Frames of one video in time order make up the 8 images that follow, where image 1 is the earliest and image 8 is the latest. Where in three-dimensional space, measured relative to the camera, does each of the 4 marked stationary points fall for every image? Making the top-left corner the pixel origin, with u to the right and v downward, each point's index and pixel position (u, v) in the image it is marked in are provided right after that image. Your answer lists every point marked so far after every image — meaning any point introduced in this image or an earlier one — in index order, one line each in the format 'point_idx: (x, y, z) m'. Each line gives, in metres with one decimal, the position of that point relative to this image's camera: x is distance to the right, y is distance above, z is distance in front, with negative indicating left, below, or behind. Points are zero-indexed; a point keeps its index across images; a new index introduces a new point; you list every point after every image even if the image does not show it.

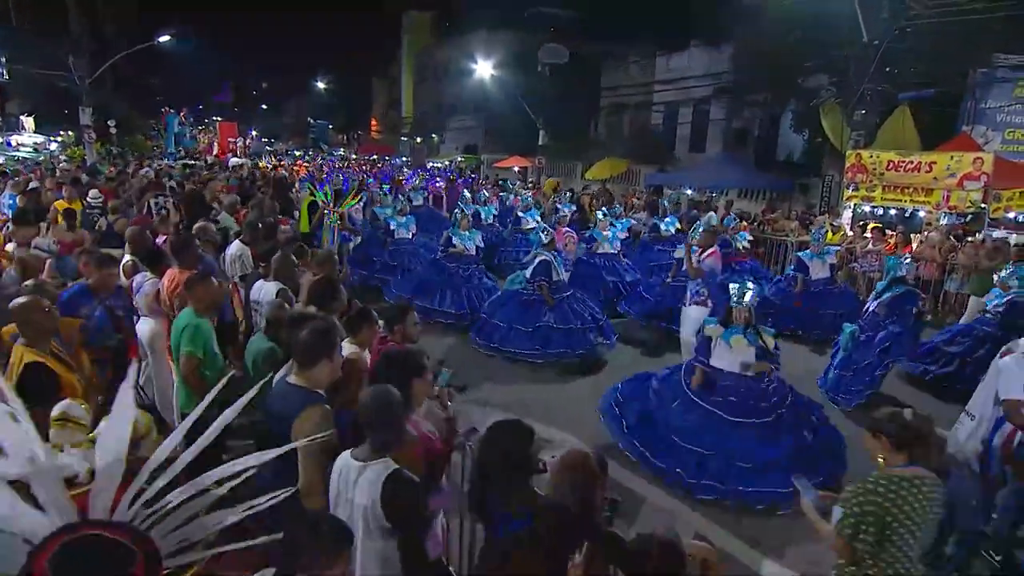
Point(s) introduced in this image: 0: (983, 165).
0: (+11.3, +3.0, +12.0) m
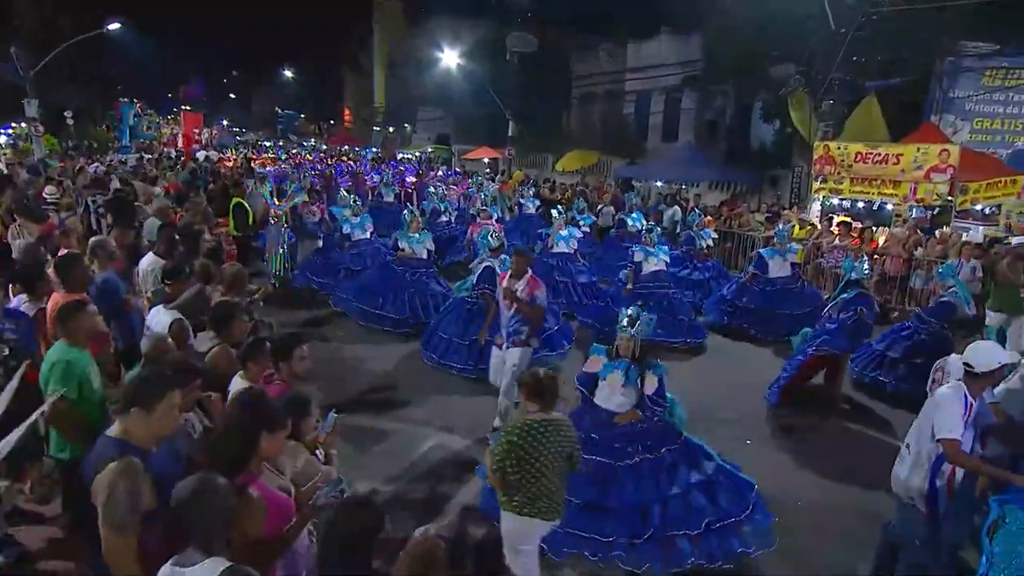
0: (+10.2, +3.1, +11.8) m
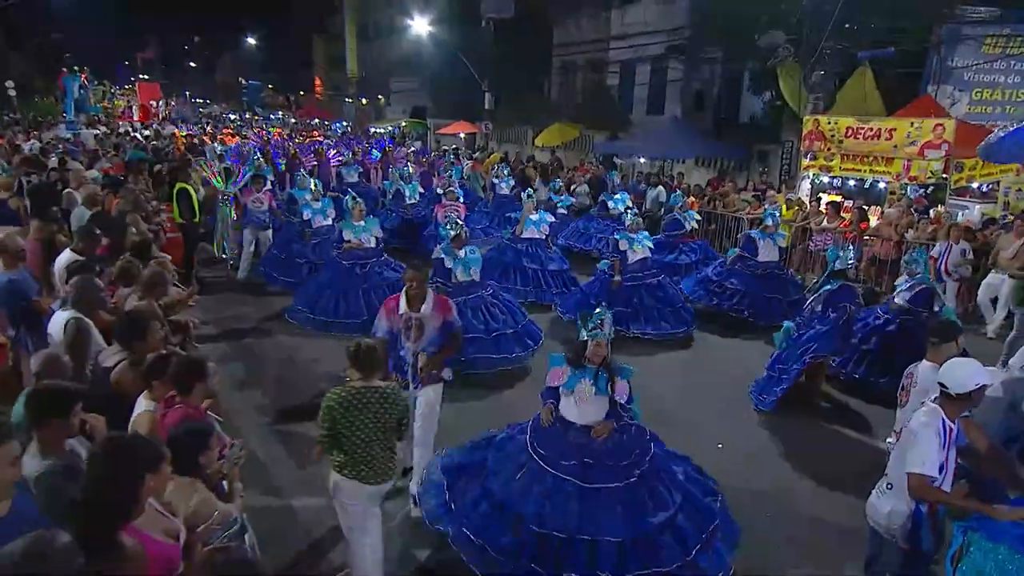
0: (+9.5, +3.5, +11.1) m
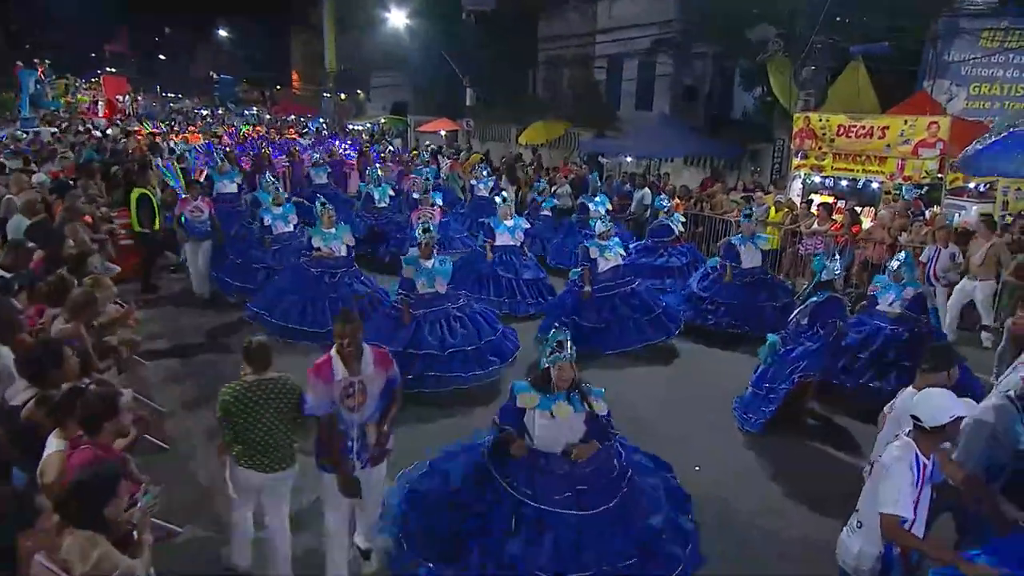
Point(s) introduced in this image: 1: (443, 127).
0: (+9.0, +3.3, +10.6) m
1: (-2.7, +6.3, +19.6) m
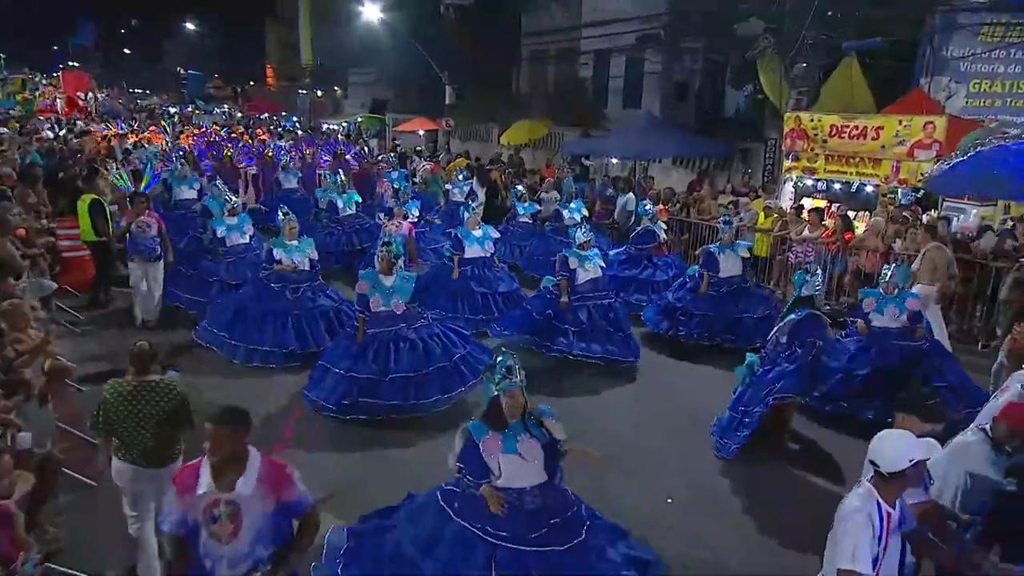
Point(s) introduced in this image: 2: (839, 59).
0: (+8.5, +3.1, +10.0) m
1: (-3.4, +6.1, +18.8) m
2: (+8.8, +6.2, +13.5) m
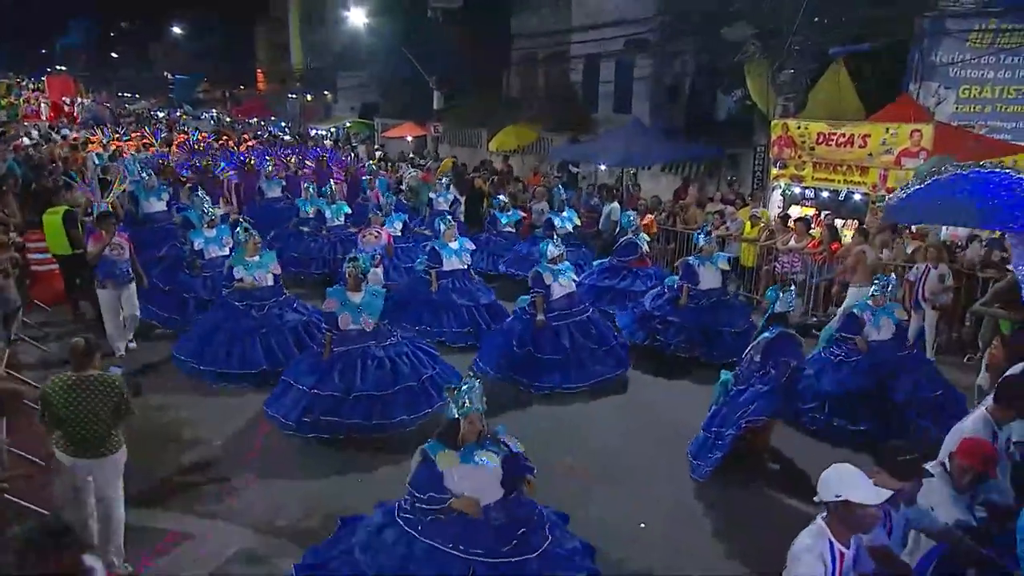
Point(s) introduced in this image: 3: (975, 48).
0: (+8.2, +2.9, +9.9) m
1: (-3.8, +5.8, +18.6) m
2: (+8.5, +6.0, +13.4) m
3: (+10.3, +5.3, +11.1) m
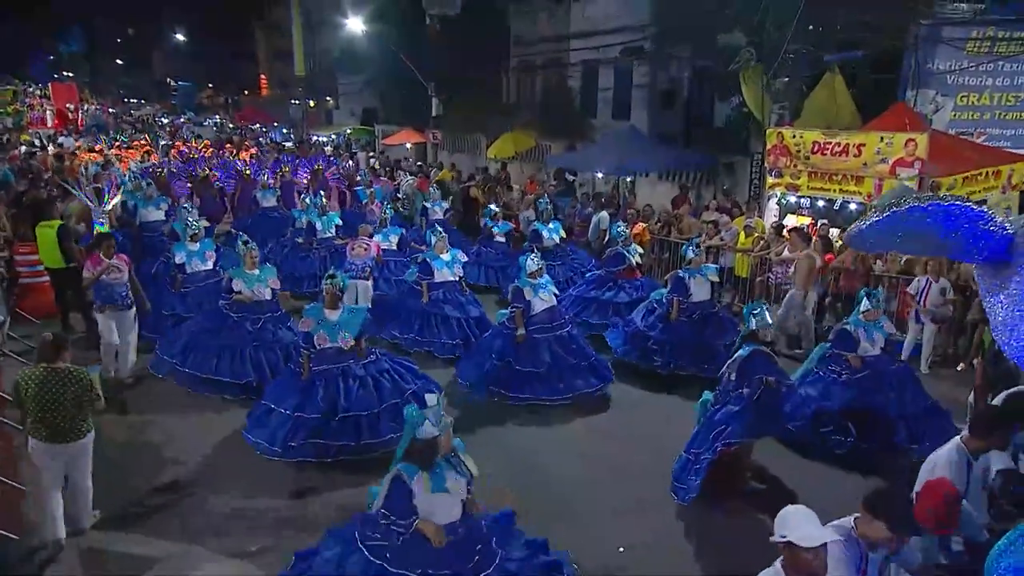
0: (+8.0, +2.7, +9.8) m
1: (-3.8, +5.6, +18.7) m
2: (+8.3, +5.8, +13.3) m
3: (+10.2, +5.1, +11.0) m
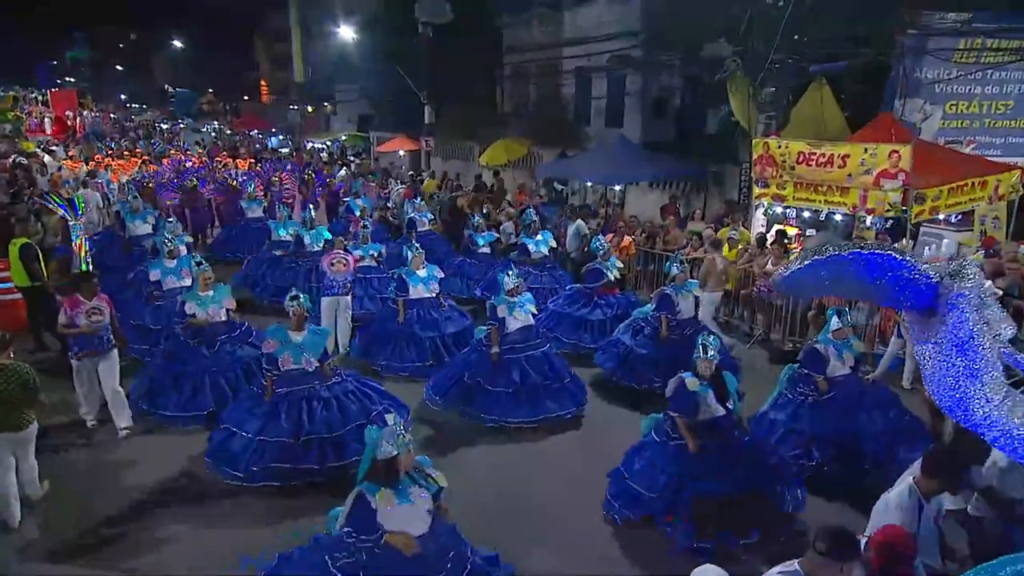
0: (+7.7, +2.5, +9.8) m
1: (-4.0, +5.4, +18.8) m
2: (+8.0, +5.6, +13.3) m
3: (+9.8, +4.9, +10.9) m
